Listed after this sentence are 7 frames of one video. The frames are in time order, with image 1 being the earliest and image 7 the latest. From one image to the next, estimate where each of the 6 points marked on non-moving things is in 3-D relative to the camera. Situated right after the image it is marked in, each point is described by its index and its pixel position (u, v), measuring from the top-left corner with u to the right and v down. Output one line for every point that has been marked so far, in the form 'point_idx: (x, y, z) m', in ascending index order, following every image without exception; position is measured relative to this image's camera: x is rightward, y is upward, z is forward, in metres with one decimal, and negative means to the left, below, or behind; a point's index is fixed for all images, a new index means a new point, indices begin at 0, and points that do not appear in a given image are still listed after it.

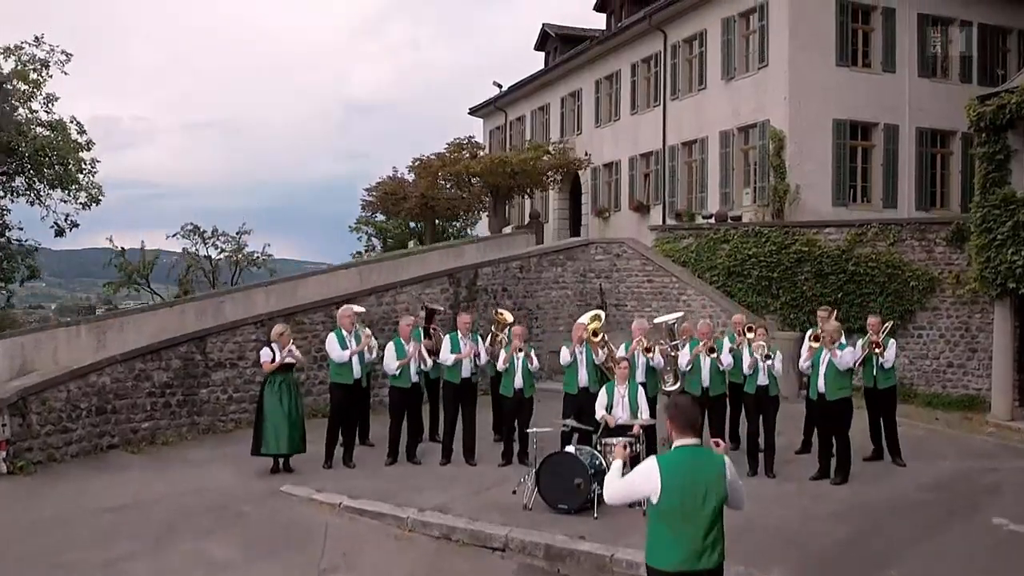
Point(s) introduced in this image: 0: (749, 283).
0: (+4.5, +0.1, +15.2) m
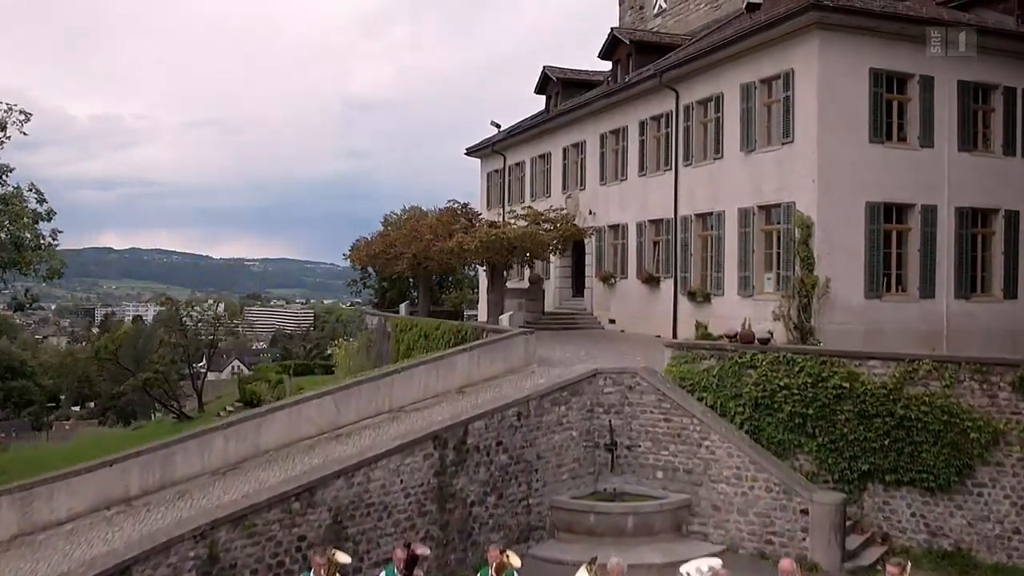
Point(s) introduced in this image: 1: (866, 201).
0: (+4.4, -2.1, +13.3) m
1: (+7.8, +1.9, +17.8) m
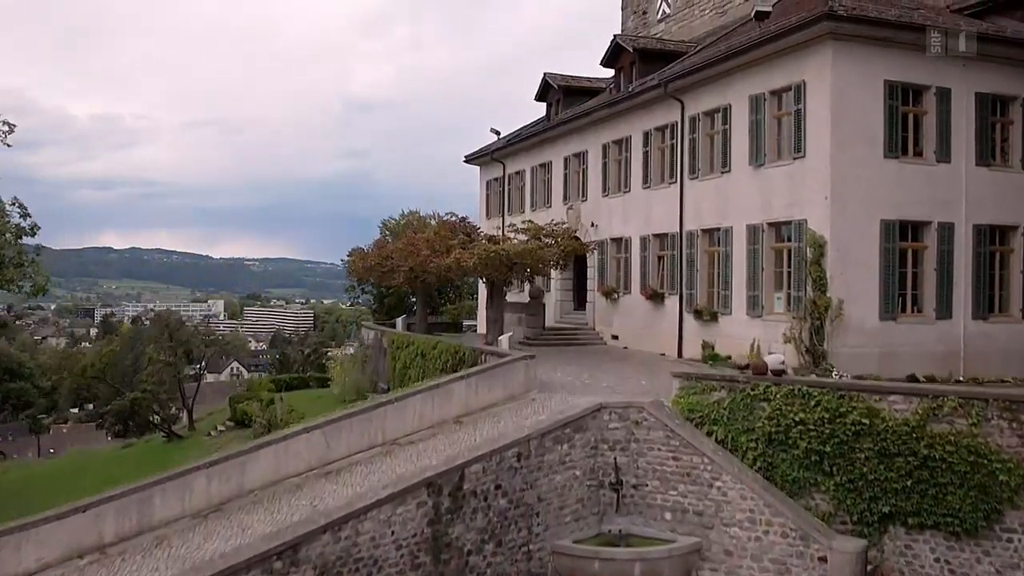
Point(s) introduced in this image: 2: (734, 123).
0: (+4.4, -2.6, +12.5) m
1: (+7.8, +1.5, +17.1) m
2: (+5.3, +4.0, +19.4) m
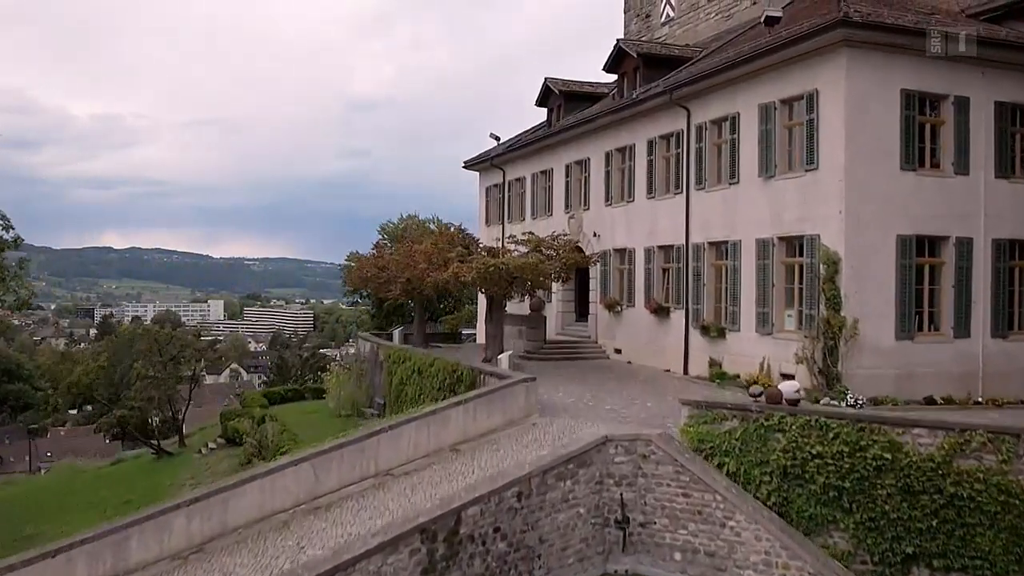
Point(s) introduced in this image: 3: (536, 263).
0: (+4.4, -3.0, +11.8) m
1: (+7.8, +1.1, +16.4) m
2: (+5.3, +3.6, +18.7) m
3: (+0.6, +0.6, +19.5) m
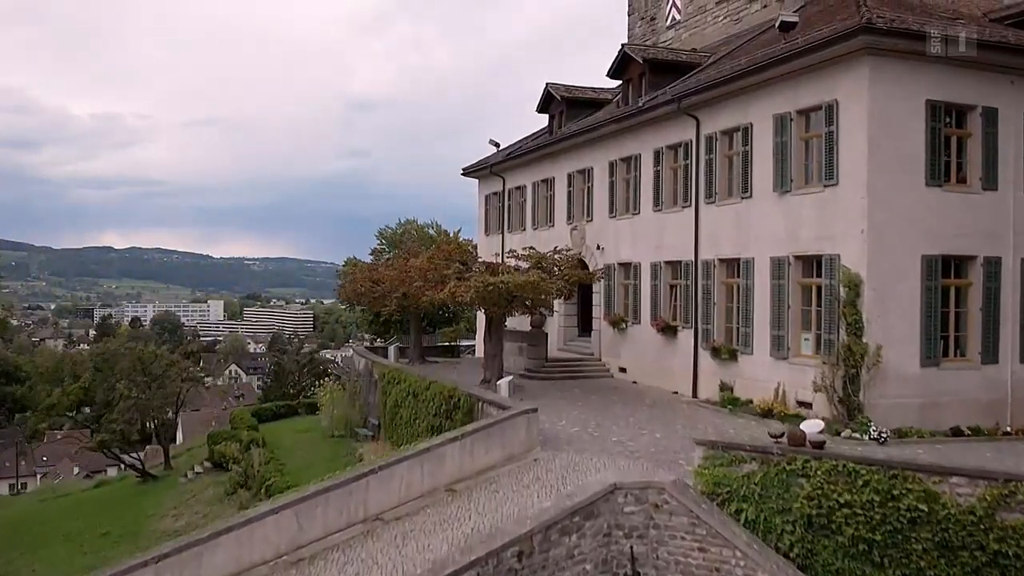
0: (+4.4, -3.4, +10.8) m
1: (+7.8, +0.6, +15.4) m
2: (+5.3, +3.1, +17.7) m
3: (+0.6, +0.2, +18.5) m
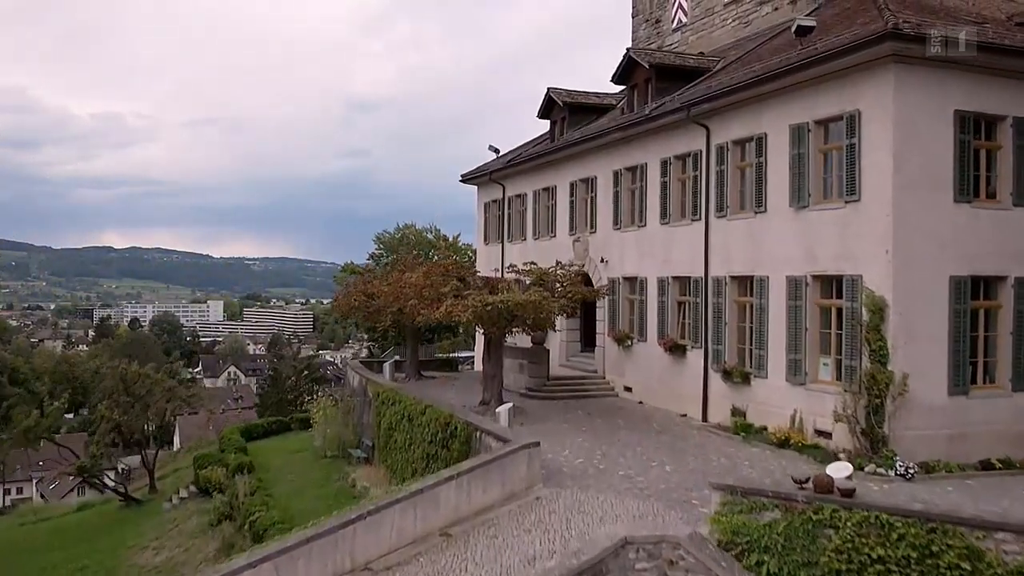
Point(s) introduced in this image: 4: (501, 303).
0: (+4.4, -3.8, +9.8) m
1: (+7.8, +0.2, +14.4) m
2: (+5.3, +2.7, +16.7) m
3: (+0.6, -0.3, +17.5) m
4: (-0.2, -0.3, +17.3) m
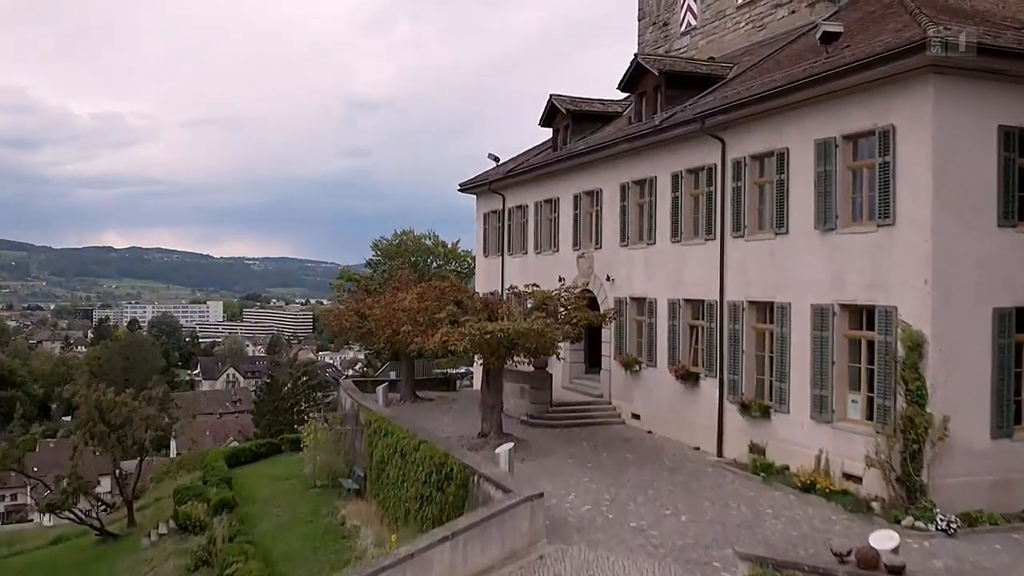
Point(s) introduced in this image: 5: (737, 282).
0: (+4.4, -4.4, +8.5) m
1: (+7.8, -0.3, +13.1) m
2: (+5.3, +2.2, +15.4) m
3: (+0.6, -0.8, +16.2) m
4: (-0.1, -0.9, +16.0) m
5: (+4.7, +0.1, +16.9) m
